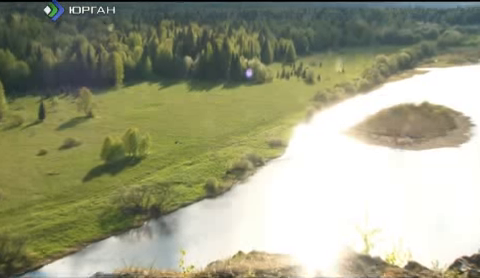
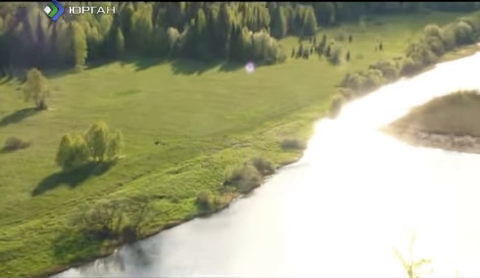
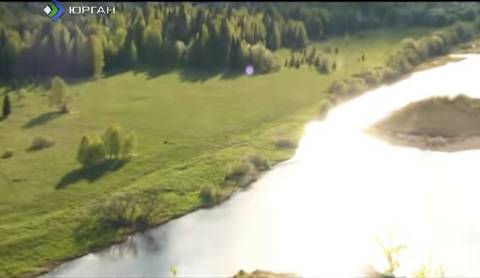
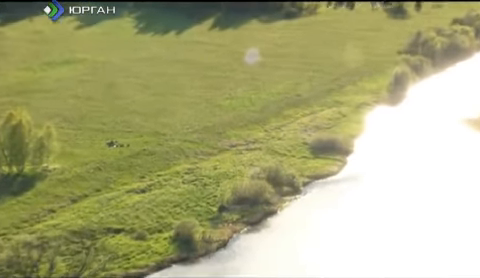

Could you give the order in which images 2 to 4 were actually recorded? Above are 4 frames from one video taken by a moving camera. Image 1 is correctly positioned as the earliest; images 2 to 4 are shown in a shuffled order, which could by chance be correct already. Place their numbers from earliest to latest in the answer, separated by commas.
3, 2, 4
